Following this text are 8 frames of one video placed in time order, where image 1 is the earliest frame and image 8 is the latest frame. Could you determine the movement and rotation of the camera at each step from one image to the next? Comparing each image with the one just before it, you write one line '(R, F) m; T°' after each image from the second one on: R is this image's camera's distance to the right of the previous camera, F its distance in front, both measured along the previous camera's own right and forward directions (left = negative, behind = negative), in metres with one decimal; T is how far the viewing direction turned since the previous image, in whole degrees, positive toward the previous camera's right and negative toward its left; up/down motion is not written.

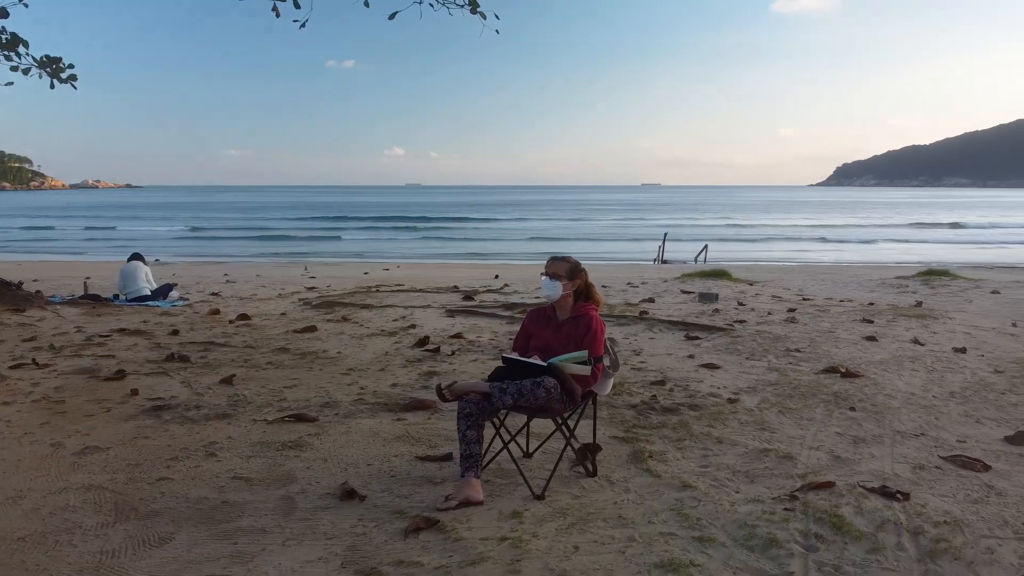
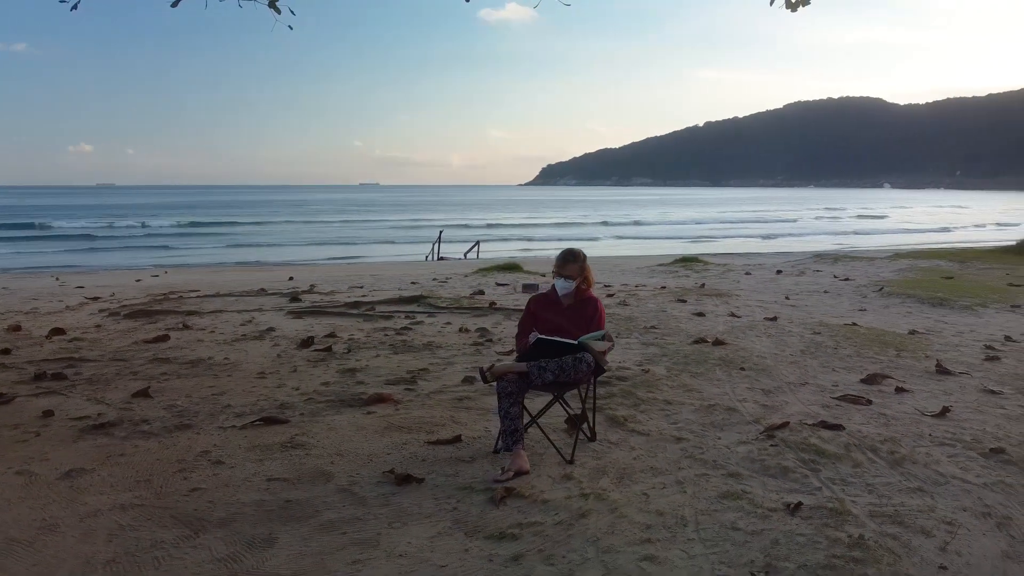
(-1.3, -0.1) m; +19°
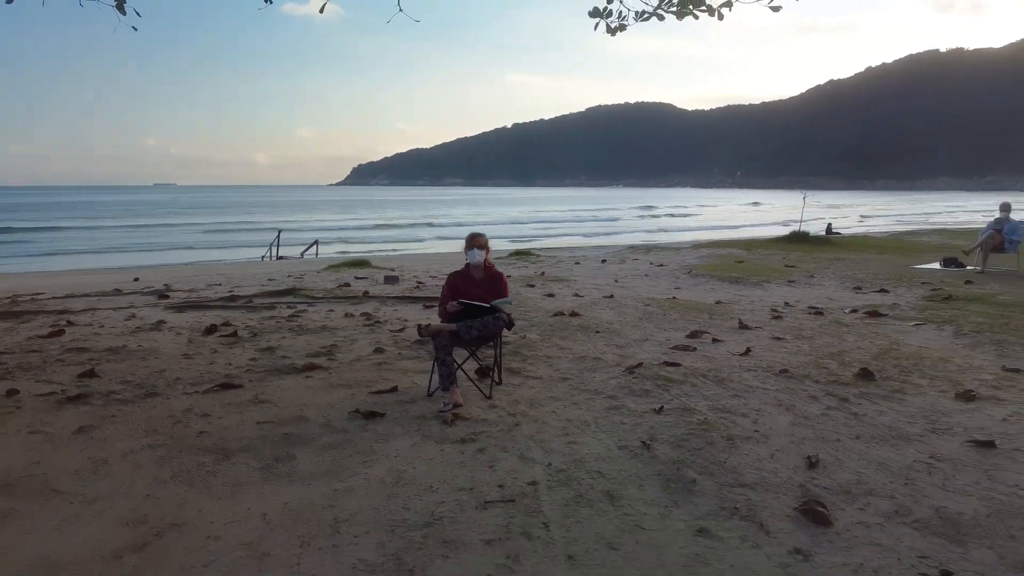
(-0.6, -1.0) m; +13°
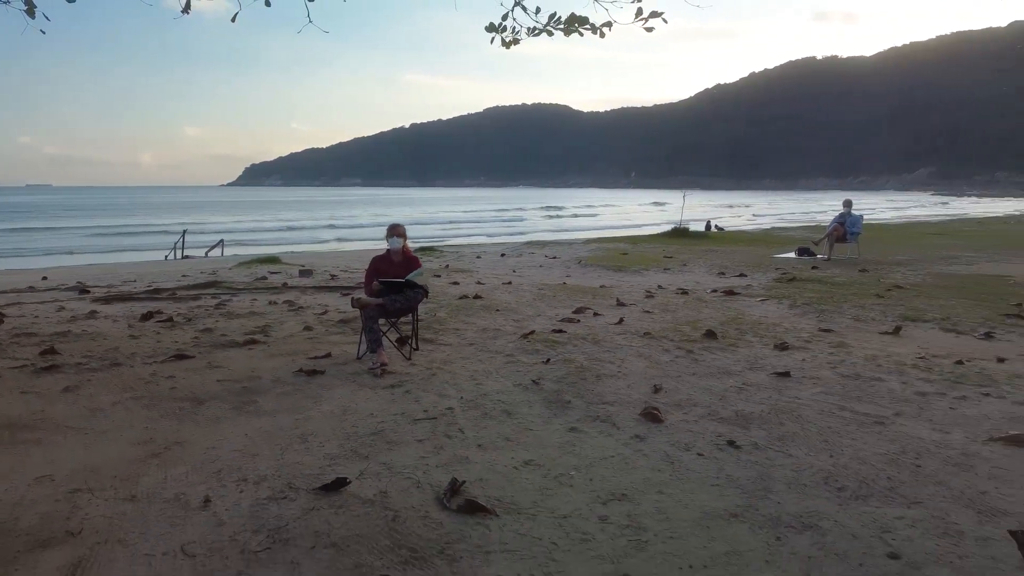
(-0.1, -1.0) m; +7°
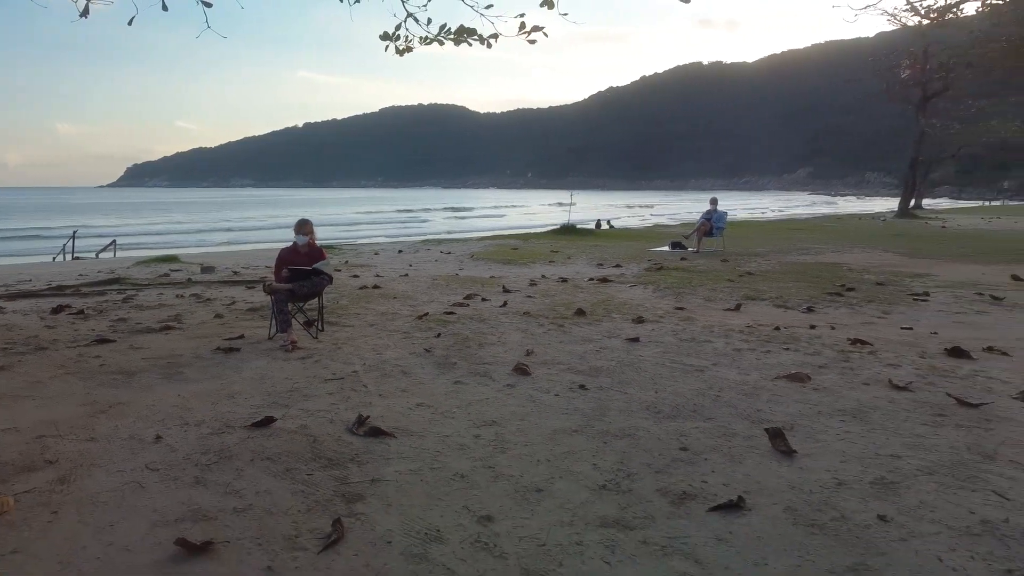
(0.0, -0.9) m; +7°
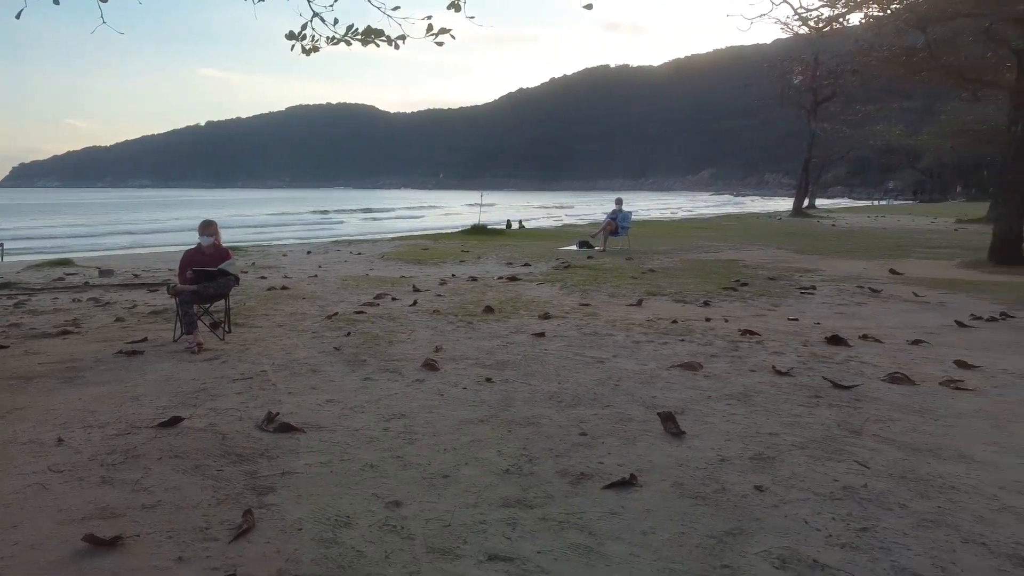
(0.0, -0.2) m; +6°
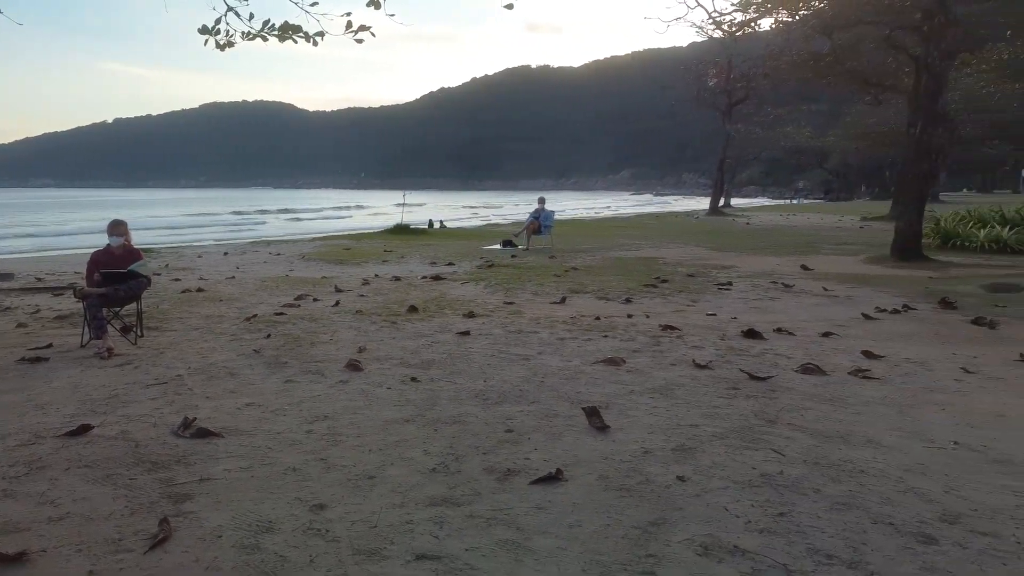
(0.0, 0.0) m; +5°
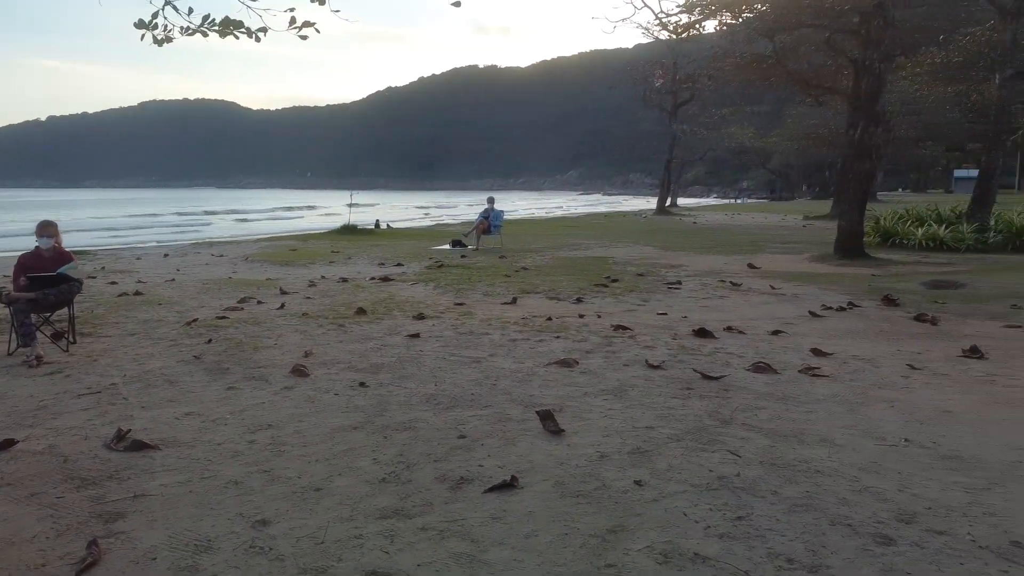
(0.0, +0.1) m; +4°
